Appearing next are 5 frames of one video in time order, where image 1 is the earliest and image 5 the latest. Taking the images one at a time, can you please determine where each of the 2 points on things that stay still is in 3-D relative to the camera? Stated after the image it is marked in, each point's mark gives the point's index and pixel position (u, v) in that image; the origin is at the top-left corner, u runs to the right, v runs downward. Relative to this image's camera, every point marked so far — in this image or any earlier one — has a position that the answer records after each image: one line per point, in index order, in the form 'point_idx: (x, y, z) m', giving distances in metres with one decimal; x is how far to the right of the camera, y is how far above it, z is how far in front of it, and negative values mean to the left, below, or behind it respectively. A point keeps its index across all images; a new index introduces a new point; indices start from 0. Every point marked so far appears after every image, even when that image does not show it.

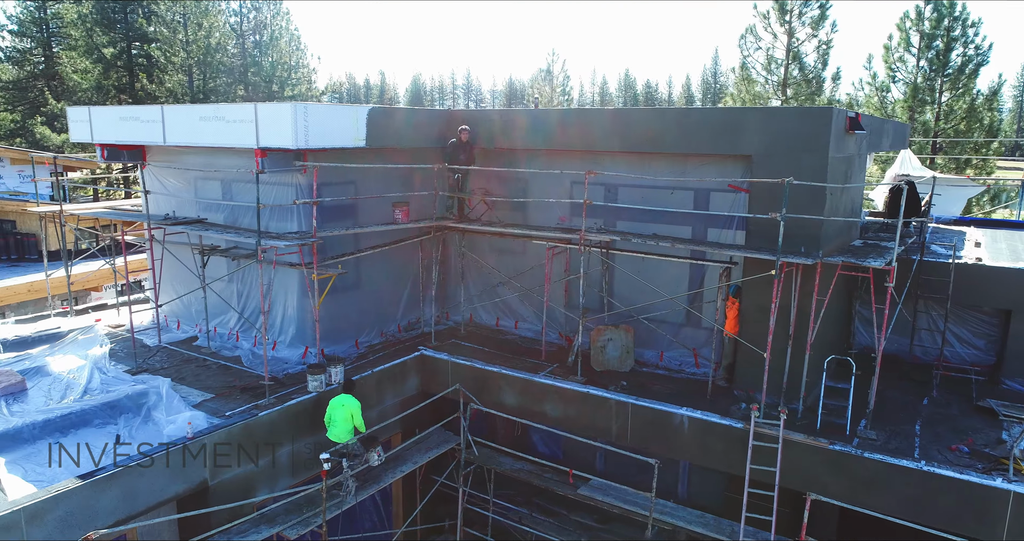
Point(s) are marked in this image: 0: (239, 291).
0: (-4.4, -0.3, +11.5) m
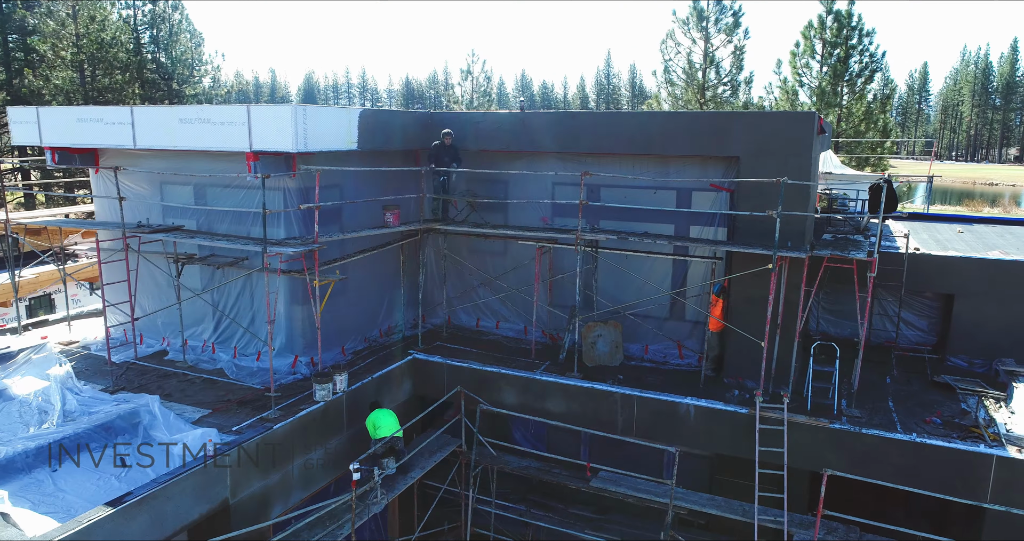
0: (-4.5, -0.5, +11.0) m
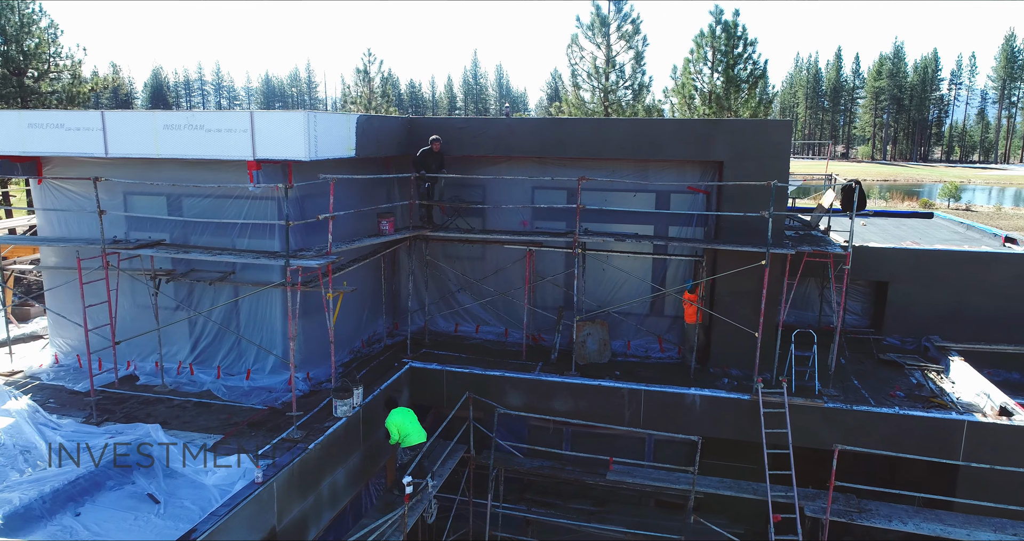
0: (-4.5, -0.7, +10.3) m
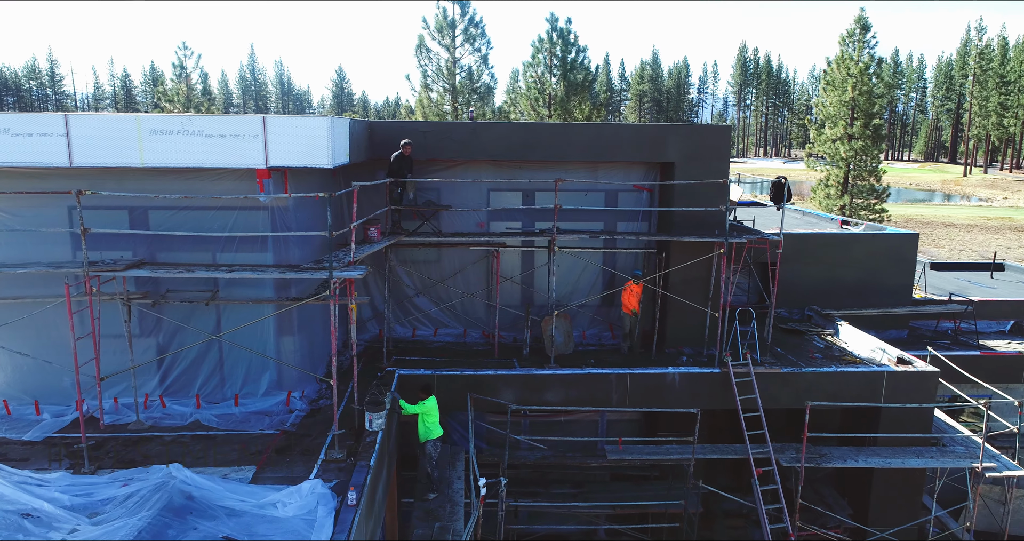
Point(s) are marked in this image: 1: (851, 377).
0: (-4.4, -1.0, +9.3) m
1: (+5.3, -1.7, +11.2) m
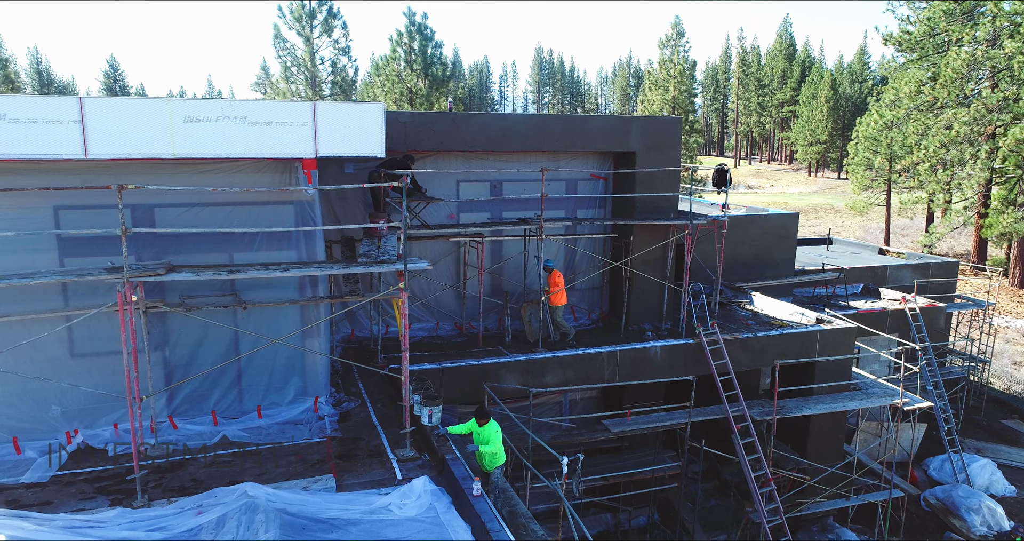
0: (-3.8, -1.0, +8.3) m
1: (+5.0, -1.2, +12.8) m
